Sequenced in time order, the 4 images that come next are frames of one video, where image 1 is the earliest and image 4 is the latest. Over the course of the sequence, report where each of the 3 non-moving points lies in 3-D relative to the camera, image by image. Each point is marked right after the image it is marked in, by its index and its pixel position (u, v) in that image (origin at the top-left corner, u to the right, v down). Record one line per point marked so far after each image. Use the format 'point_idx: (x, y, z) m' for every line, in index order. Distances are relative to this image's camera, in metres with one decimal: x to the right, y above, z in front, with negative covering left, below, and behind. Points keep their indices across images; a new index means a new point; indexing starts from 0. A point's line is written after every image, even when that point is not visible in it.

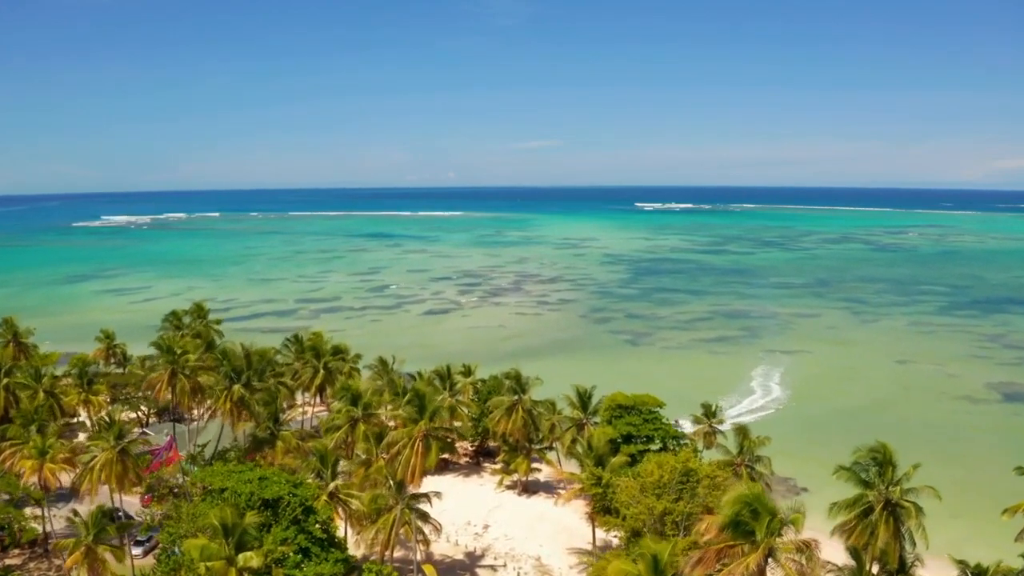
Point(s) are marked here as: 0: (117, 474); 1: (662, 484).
0: (-11.4, -5.4, +19.8) m
1: (+3.8, -5.0, +17.4) m
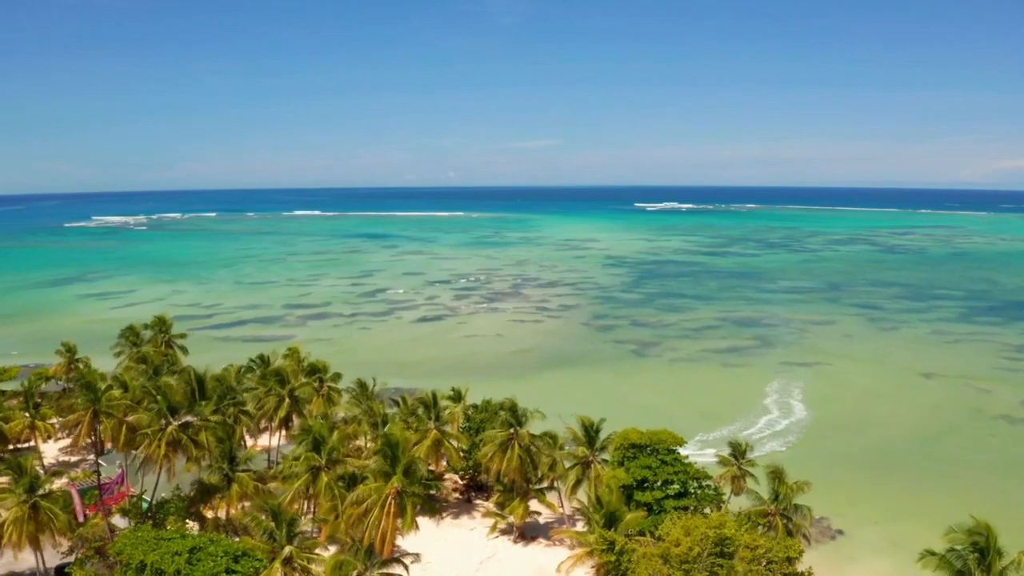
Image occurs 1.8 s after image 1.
0: (-11.6, -5.9, +16.5) m
1: (+3.6, -5.5, +14.1) m
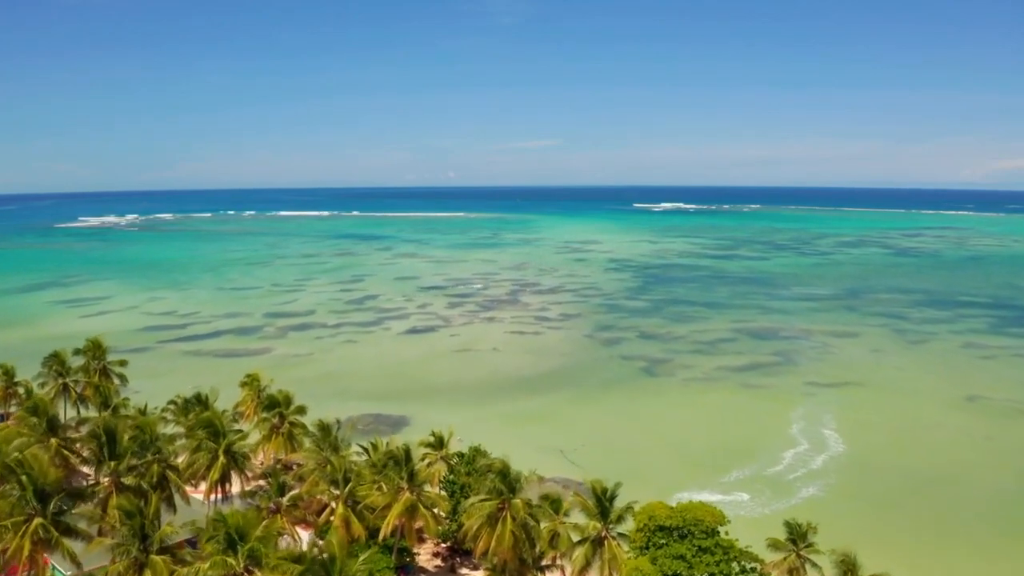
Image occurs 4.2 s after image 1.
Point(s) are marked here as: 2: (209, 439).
0: (-11.8, -6.6, +12.1) m
1: (+3.5, -6.2, +9.7) m
2: (-8.0, -4.0, +18.7) m
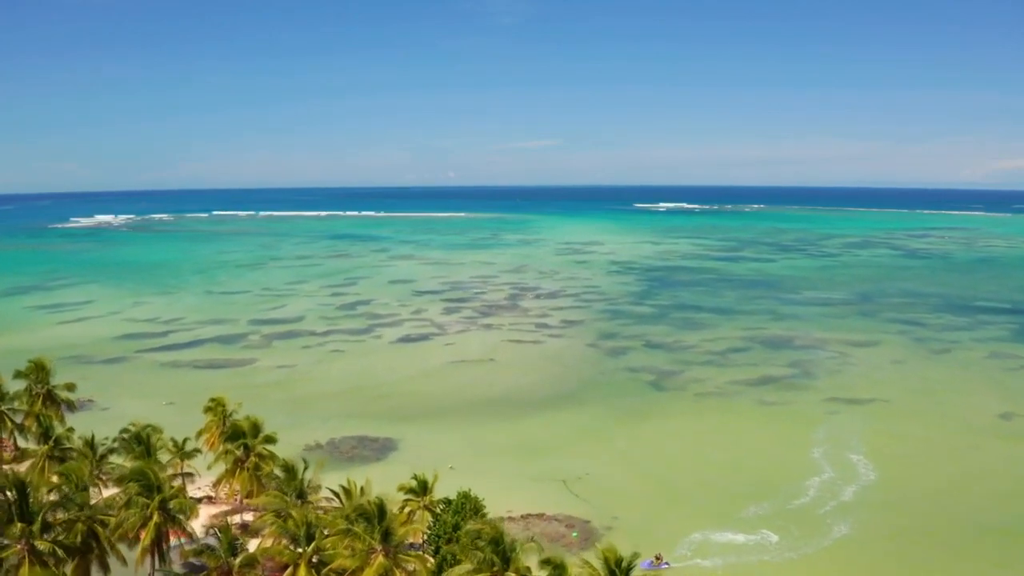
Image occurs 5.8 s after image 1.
0: (-11.9, -7.1, +9.2) m
1: (+3.3, -6.7, +6.8) m
2: (-8.2, -4.5, +15.7) m
